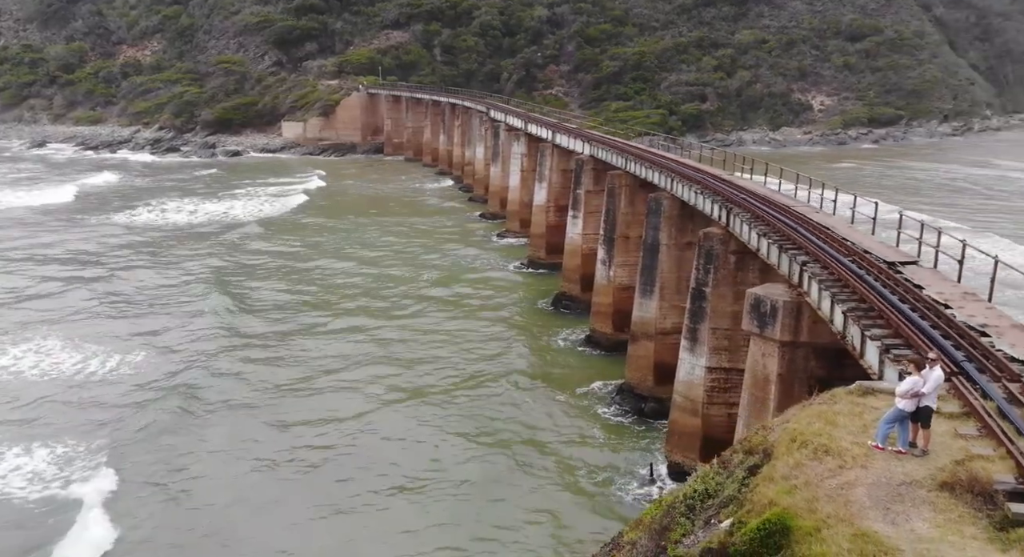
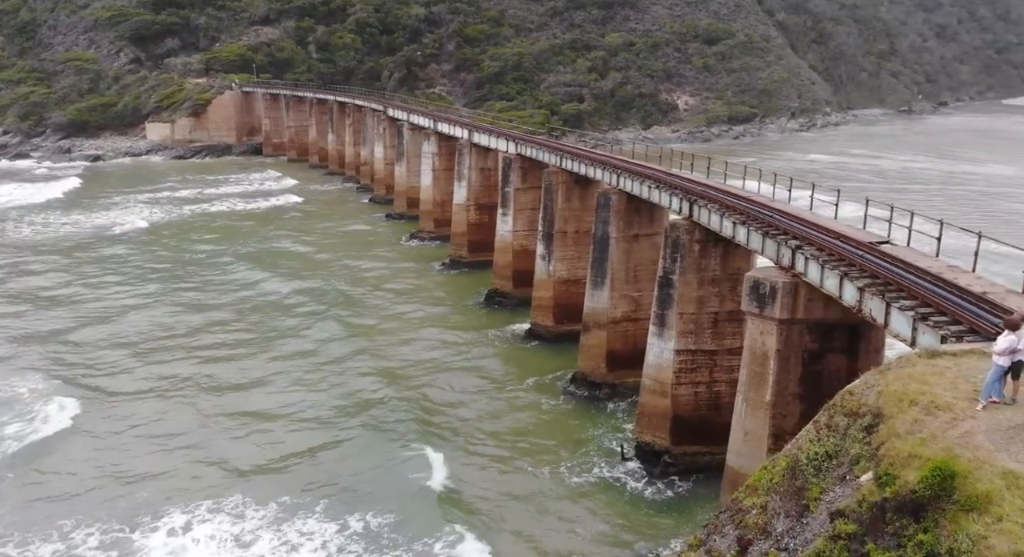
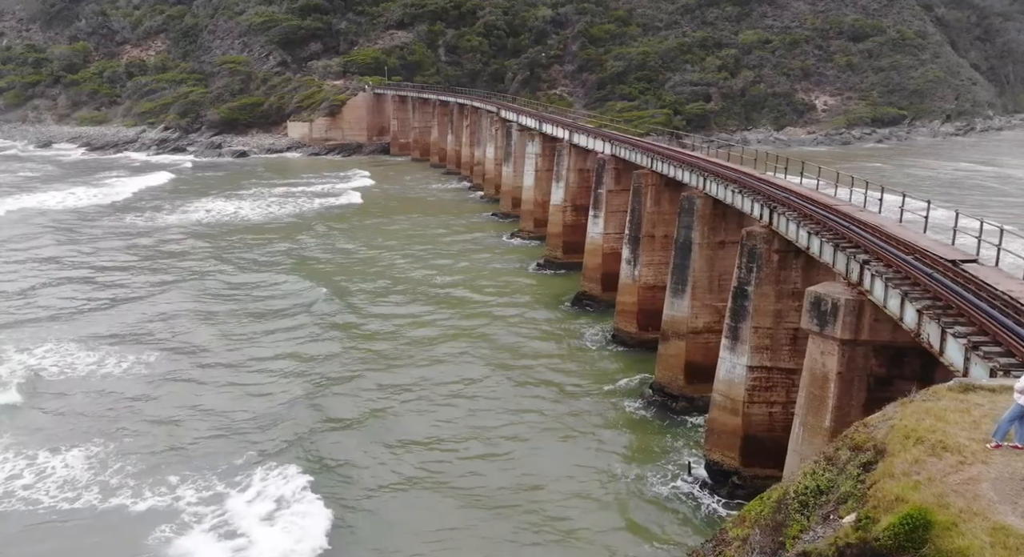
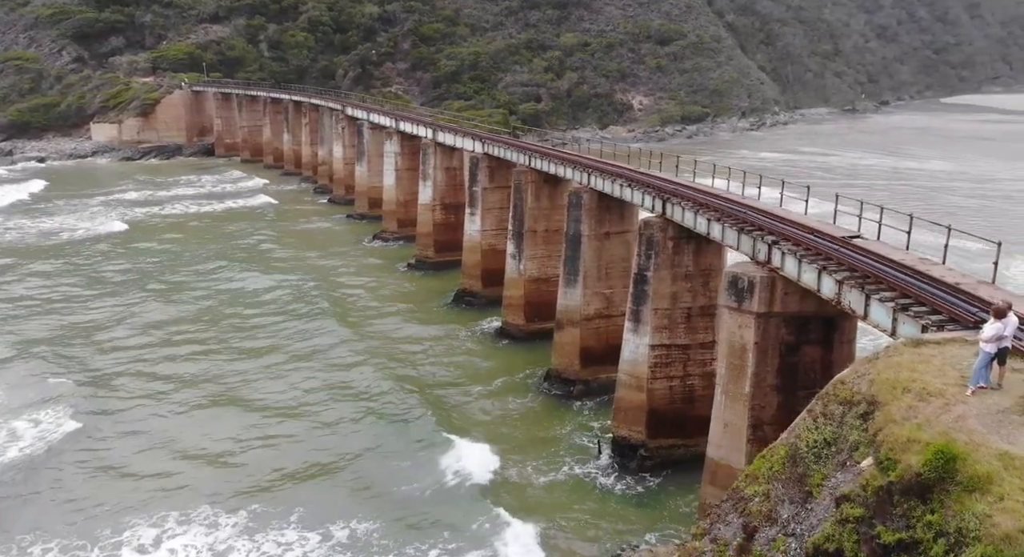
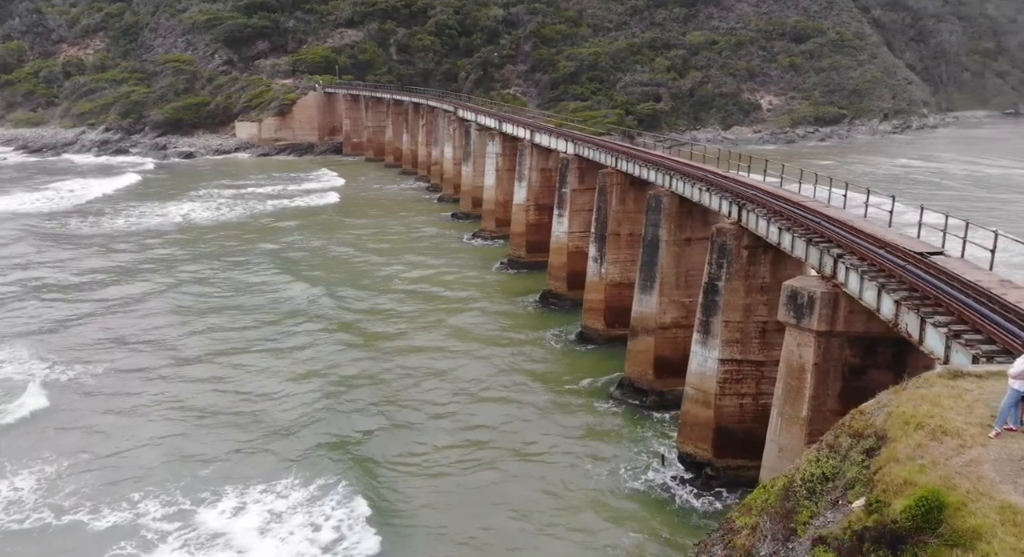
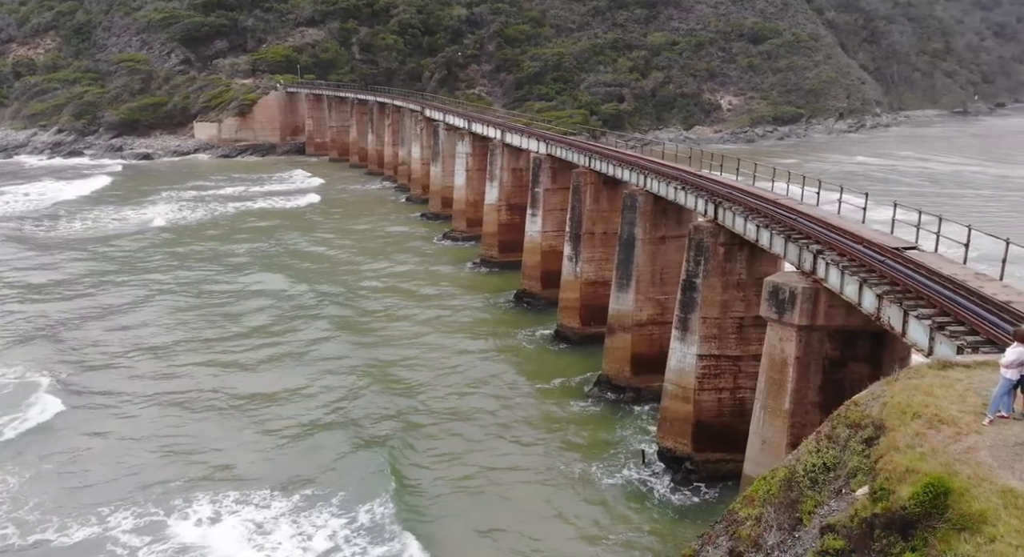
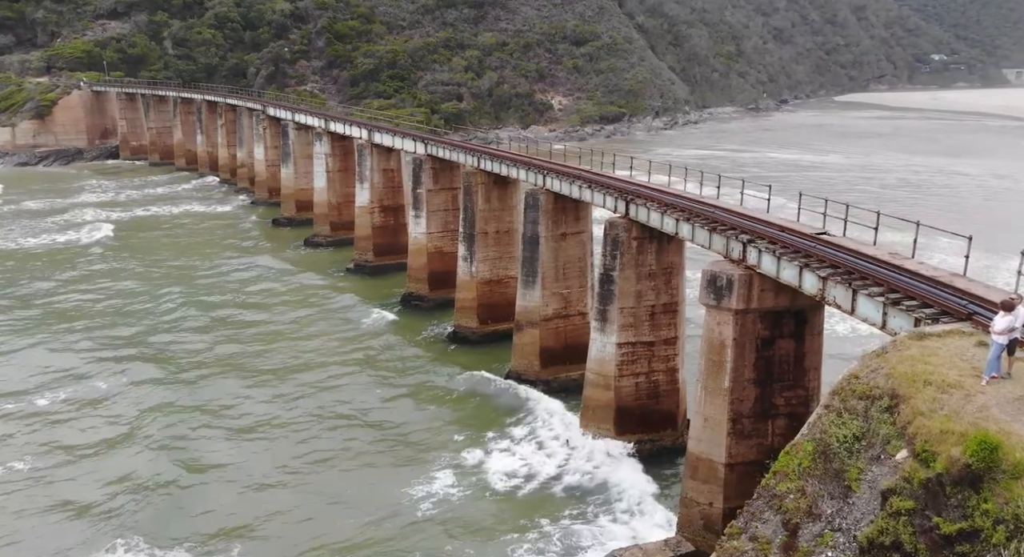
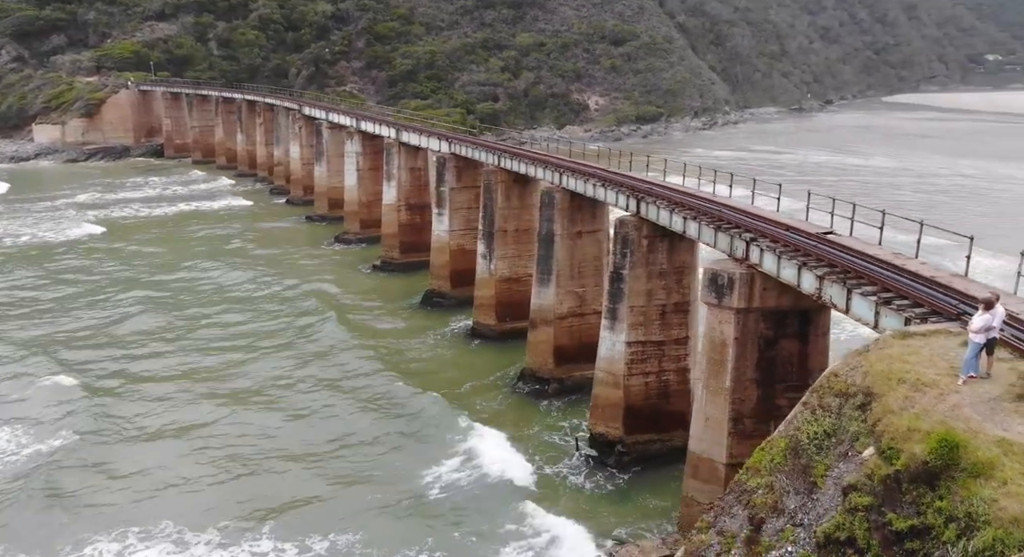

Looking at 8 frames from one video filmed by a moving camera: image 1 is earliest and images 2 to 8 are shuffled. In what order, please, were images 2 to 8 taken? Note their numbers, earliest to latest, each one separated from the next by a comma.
3, 5, 6, 2, 4, 8, 7
